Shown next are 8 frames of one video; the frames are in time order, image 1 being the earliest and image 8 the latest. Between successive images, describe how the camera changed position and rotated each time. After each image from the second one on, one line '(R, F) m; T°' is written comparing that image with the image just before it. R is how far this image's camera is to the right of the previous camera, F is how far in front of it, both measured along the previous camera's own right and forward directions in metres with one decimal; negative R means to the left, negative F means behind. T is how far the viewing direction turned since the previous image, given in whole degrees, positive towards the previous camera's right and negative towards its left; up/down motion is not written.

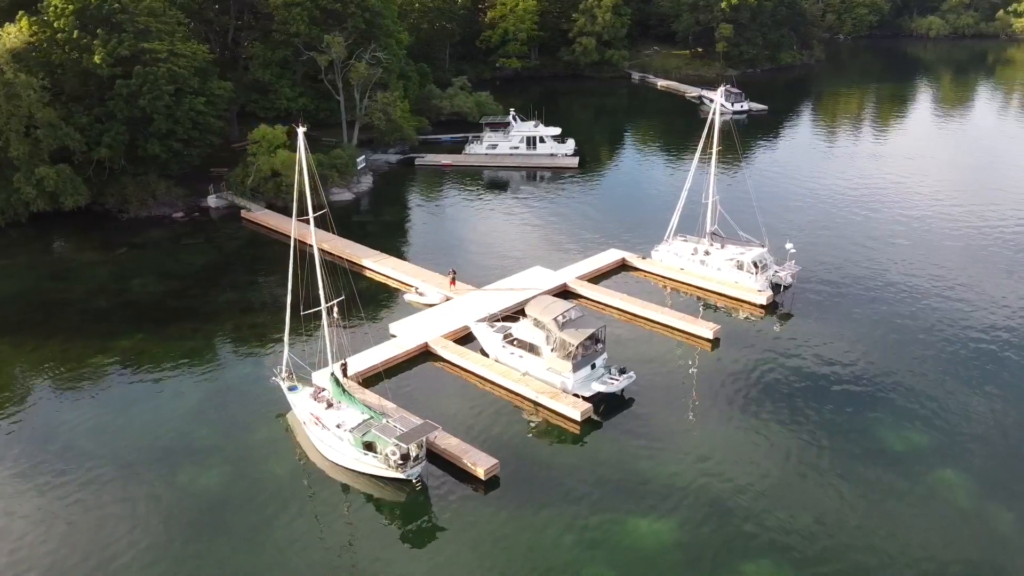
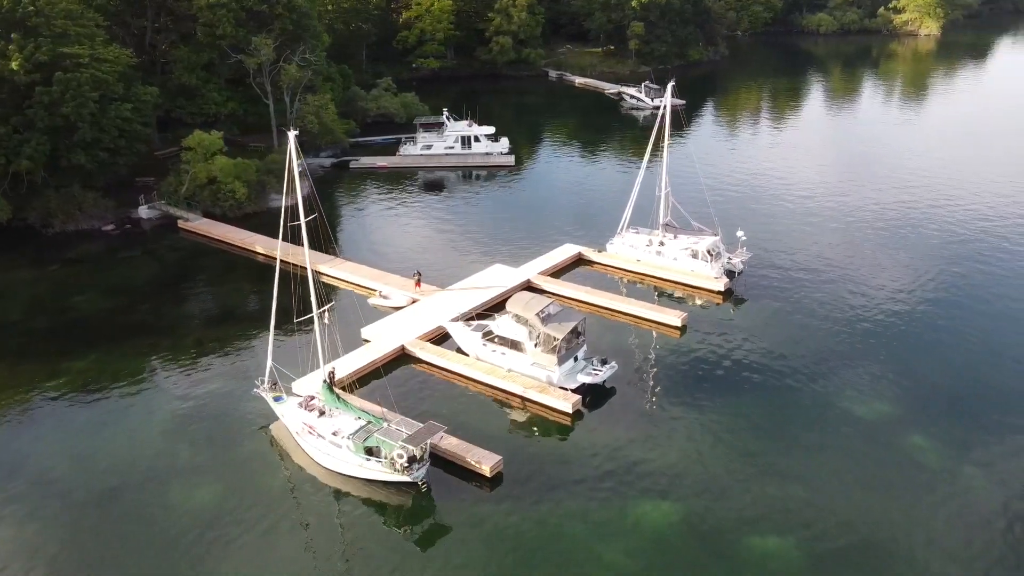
(-3.5, -0.1) m; +7°
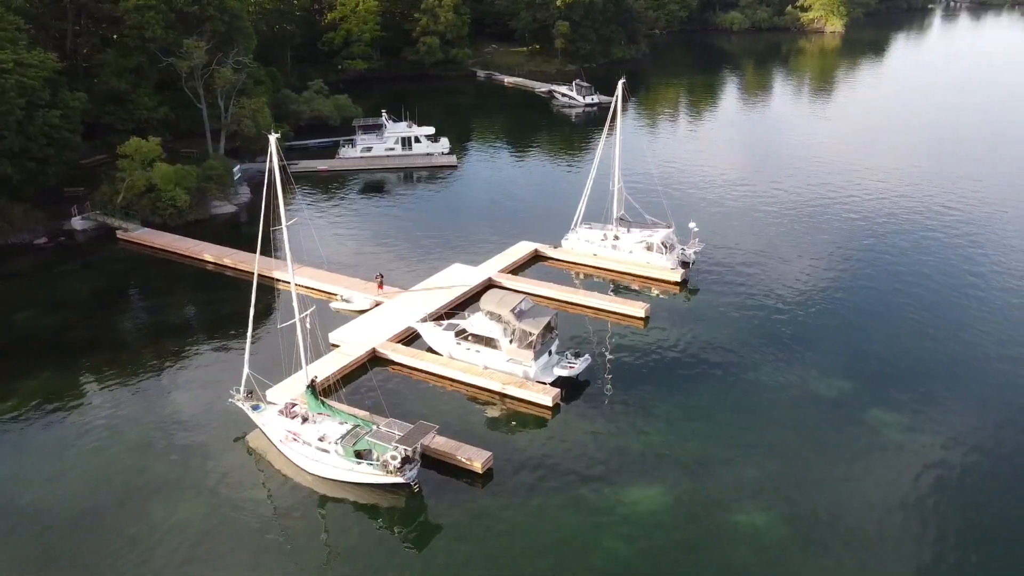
(-2.5, -0.2) m; +6°
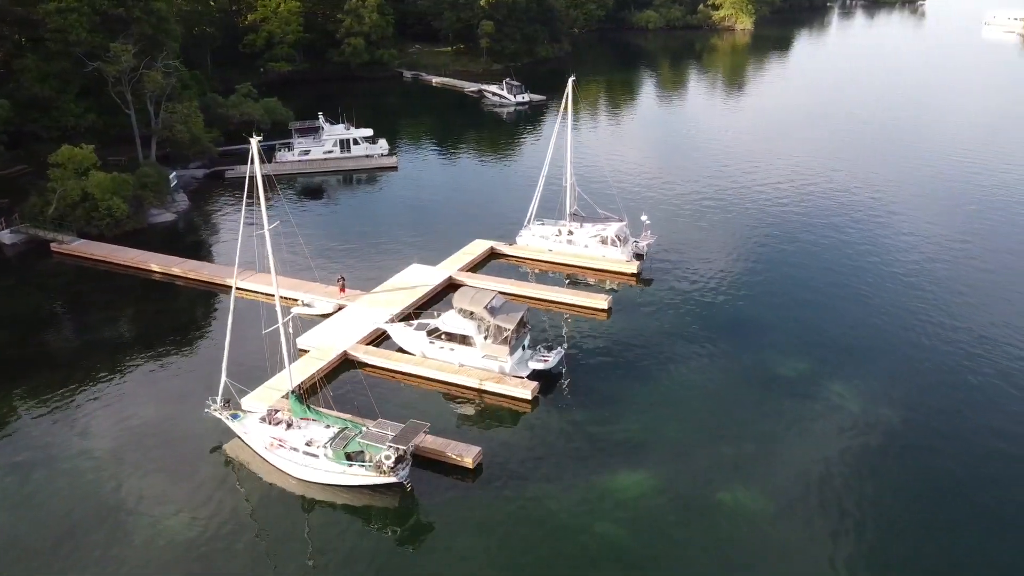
(-2.5, -0.4) m; +6°
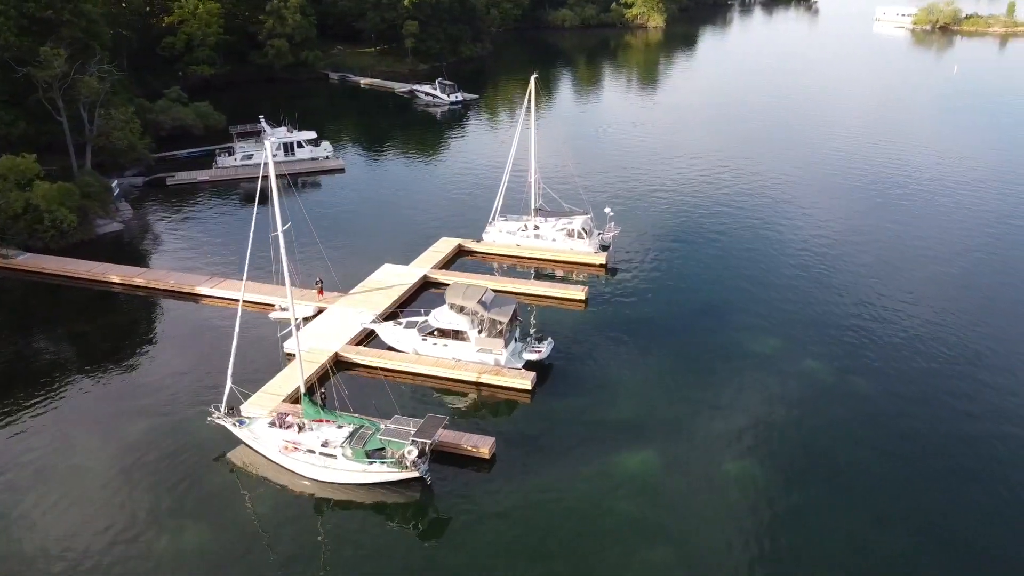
(-3.8, -0.6) m; +6°
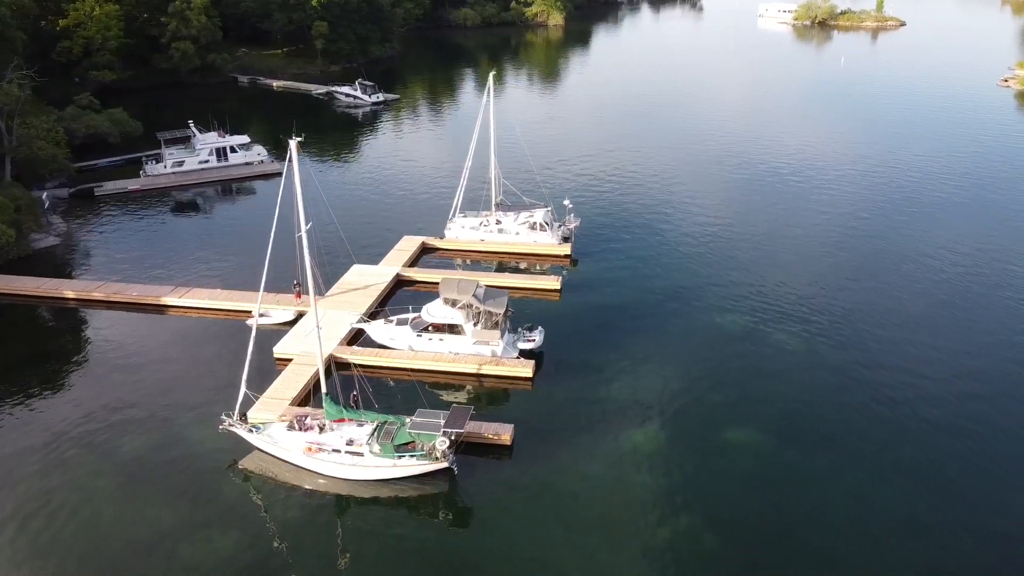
(-4.8, -0.7) m; +7°
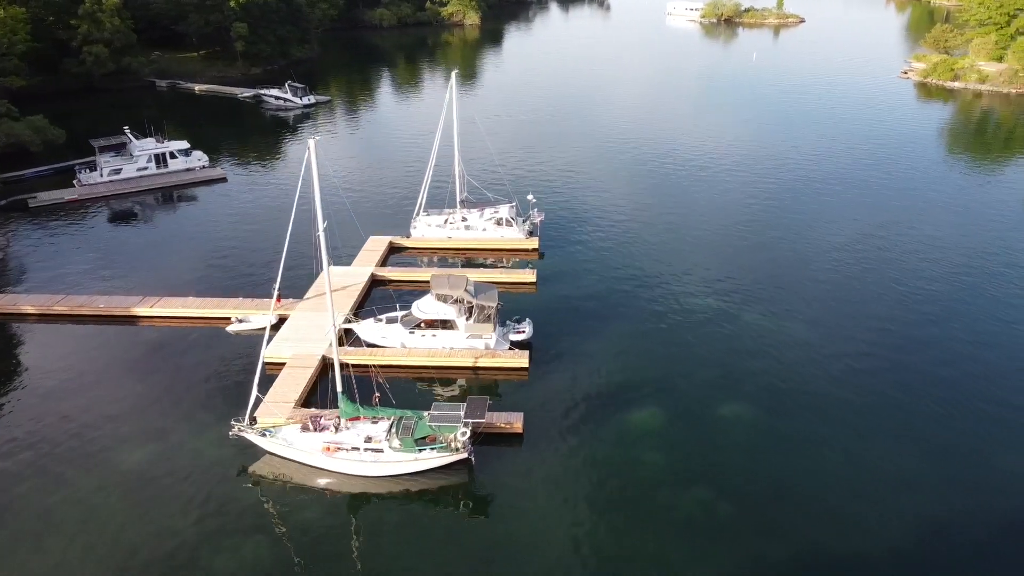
(-4.0, -0.6) m; +6°
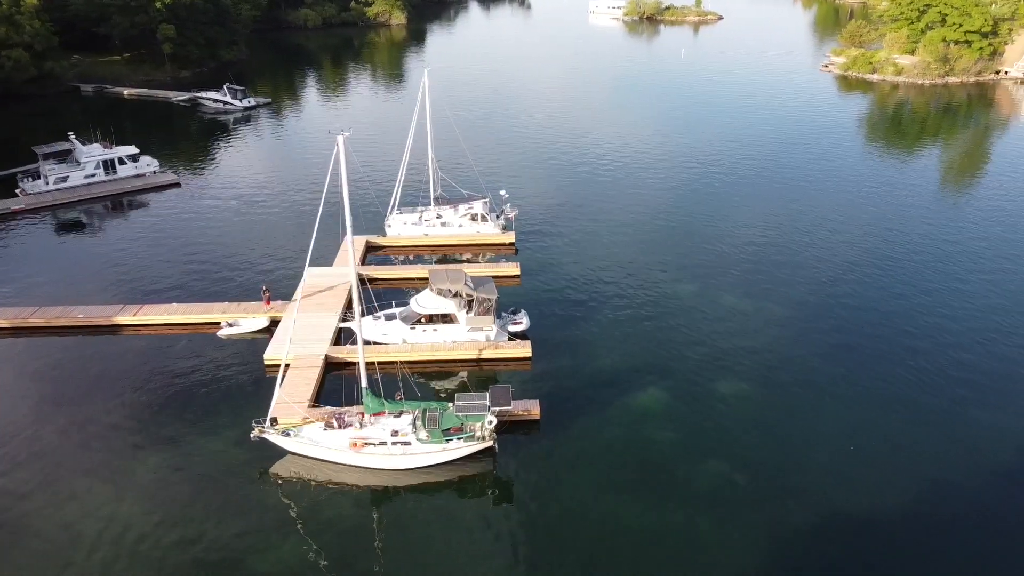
(-3.9, -0.6) m; +5°
